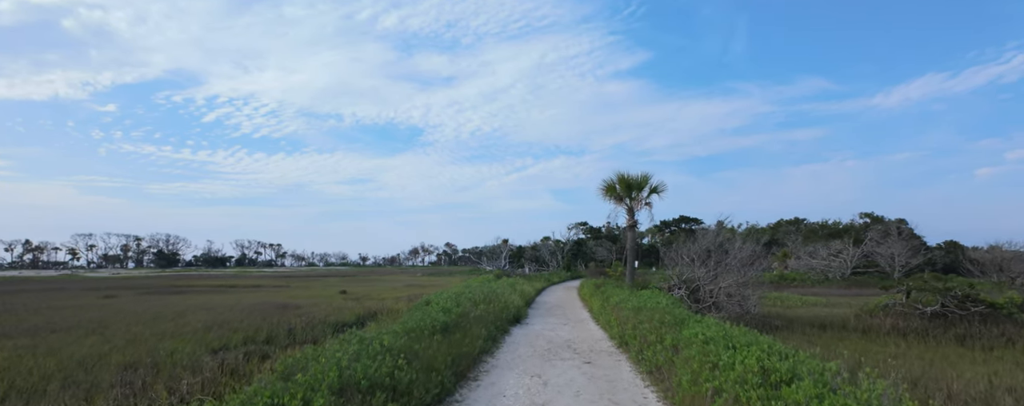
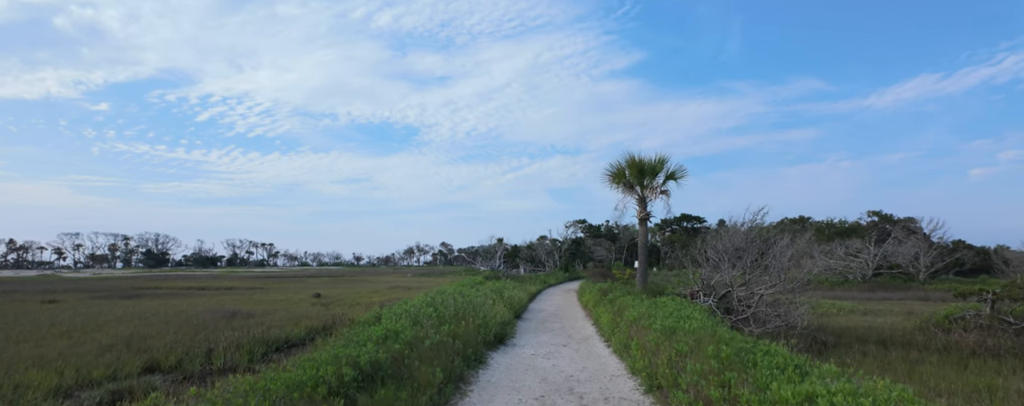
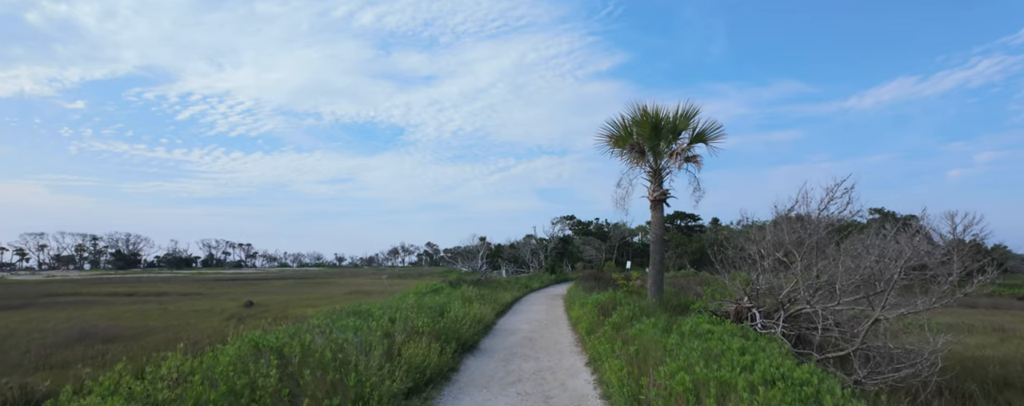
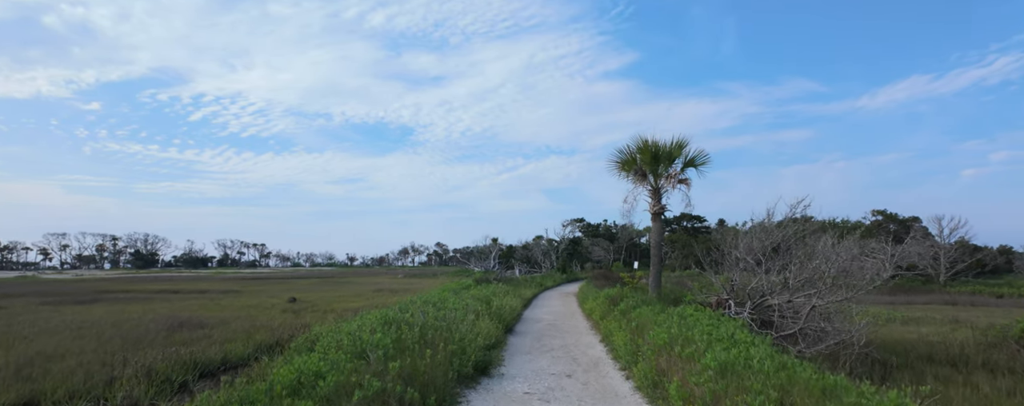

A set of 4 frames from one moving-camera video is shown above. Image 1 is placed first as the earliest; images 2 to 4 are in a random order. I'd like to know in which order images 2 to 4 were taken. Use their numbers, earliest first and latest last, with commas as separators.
2, 4, 3
